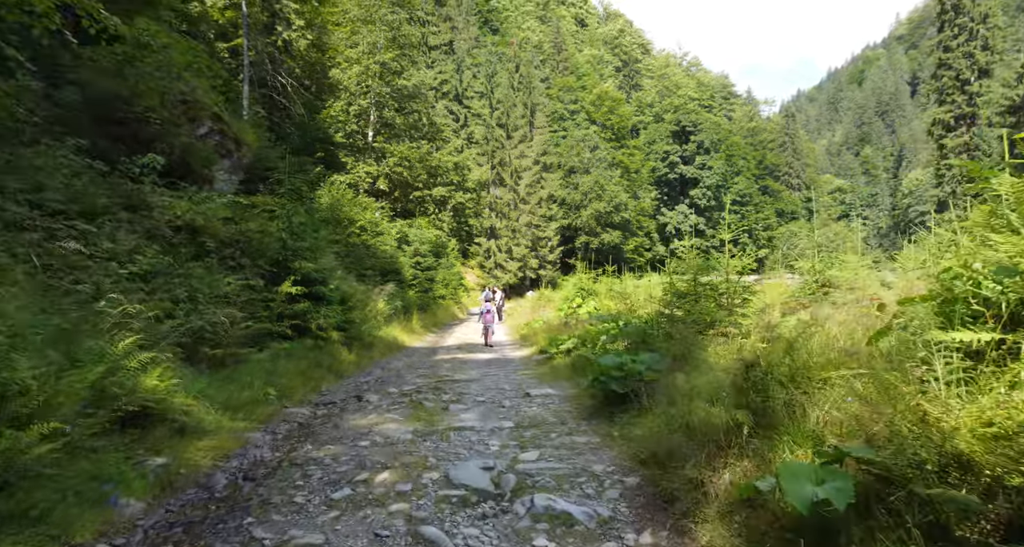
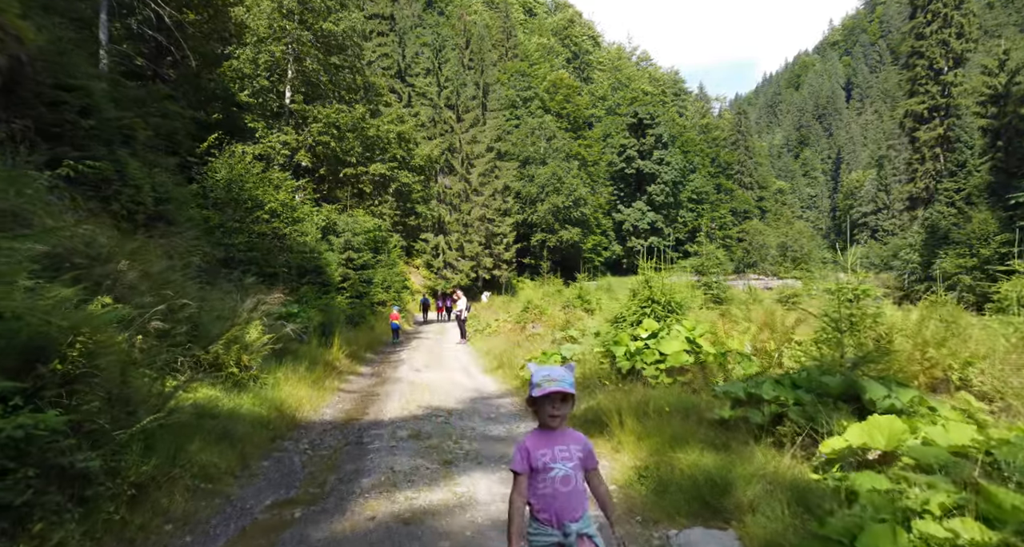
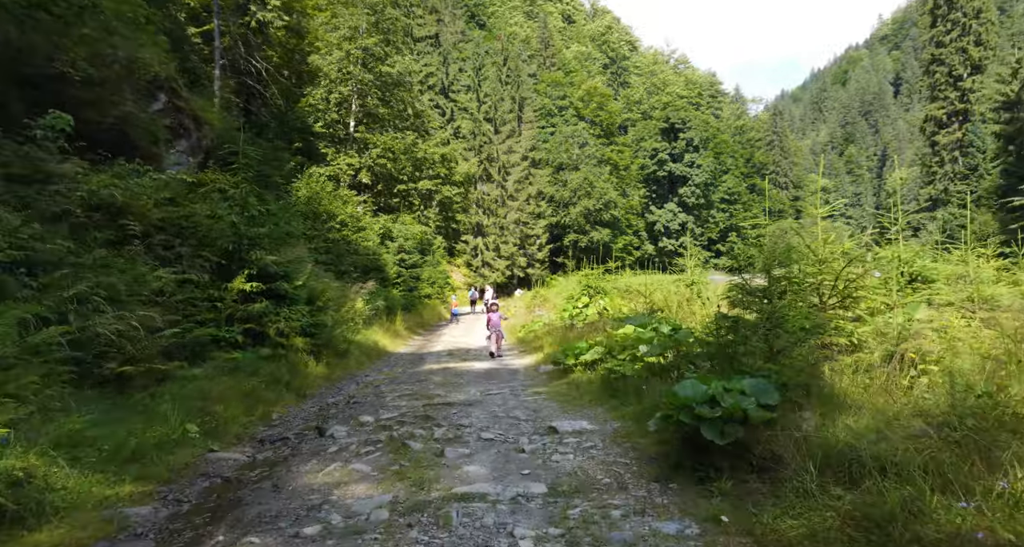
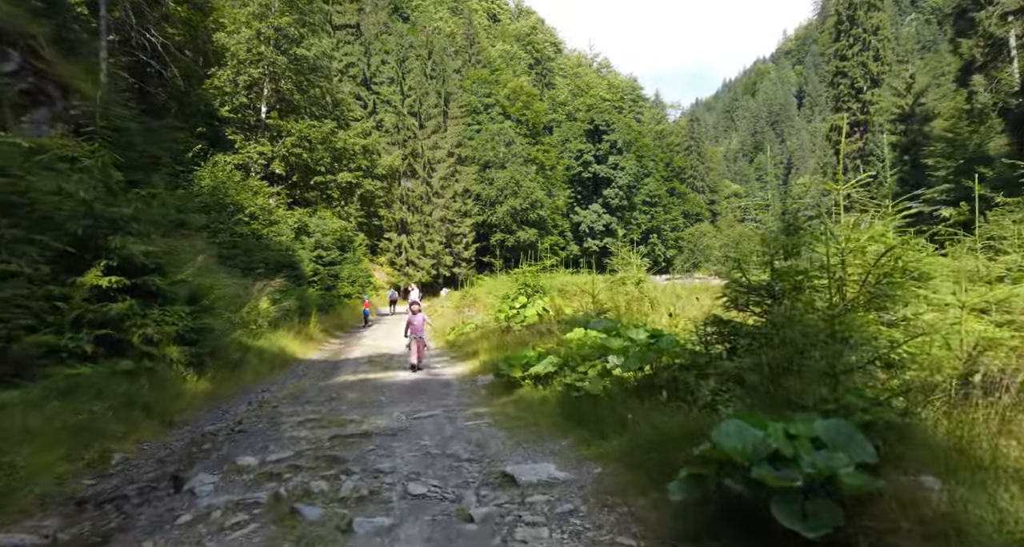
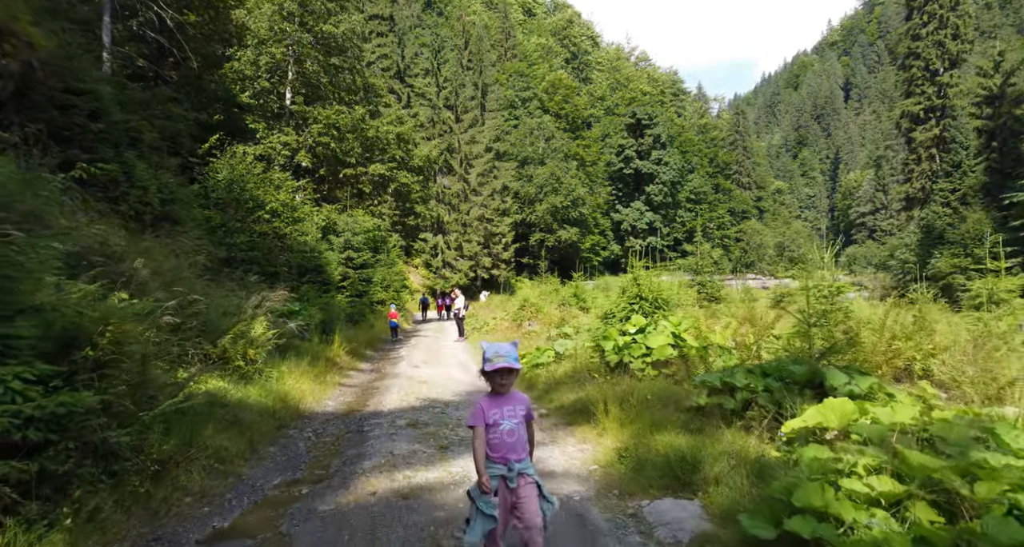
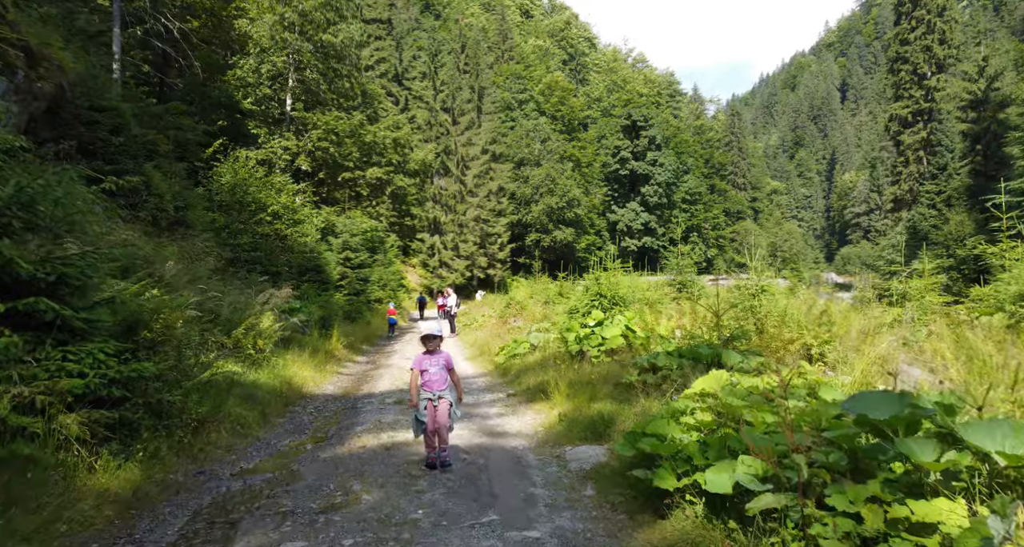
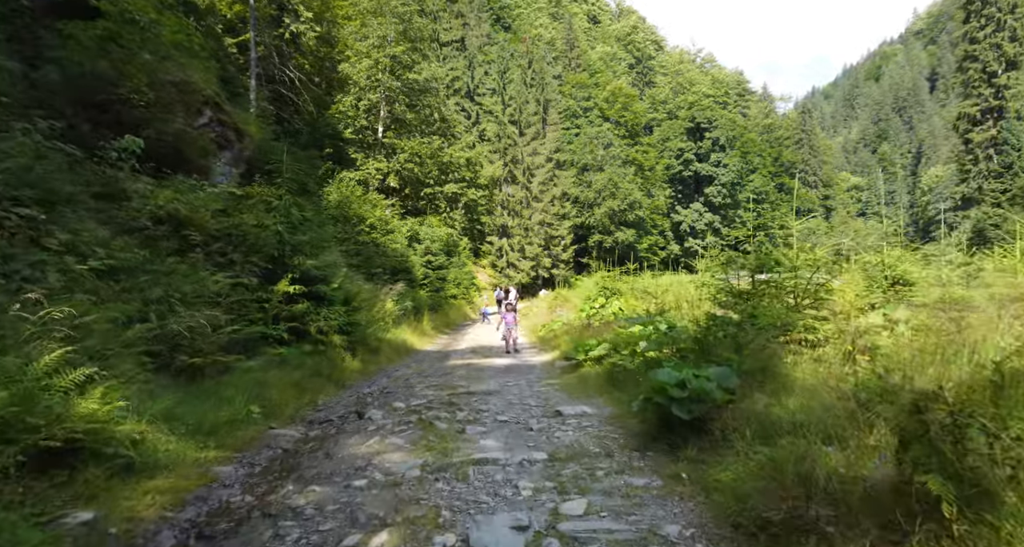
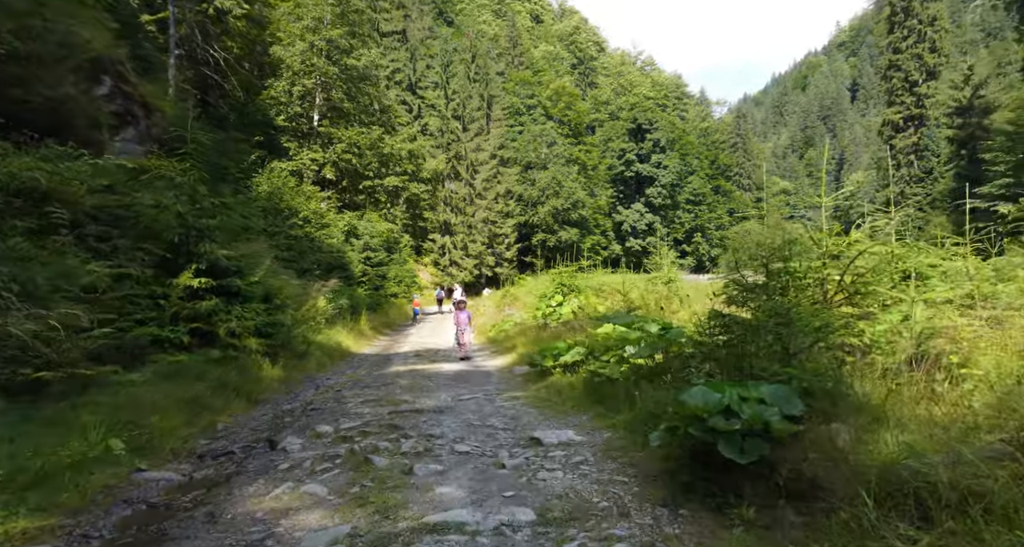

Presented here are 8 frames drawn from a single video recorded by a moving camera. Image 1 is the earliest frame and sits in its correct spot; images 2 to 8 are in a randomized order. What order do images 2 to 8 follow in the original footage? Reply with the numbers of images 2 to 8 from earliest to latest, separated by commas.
7, 3, 8, 4, 6, 5, 2
